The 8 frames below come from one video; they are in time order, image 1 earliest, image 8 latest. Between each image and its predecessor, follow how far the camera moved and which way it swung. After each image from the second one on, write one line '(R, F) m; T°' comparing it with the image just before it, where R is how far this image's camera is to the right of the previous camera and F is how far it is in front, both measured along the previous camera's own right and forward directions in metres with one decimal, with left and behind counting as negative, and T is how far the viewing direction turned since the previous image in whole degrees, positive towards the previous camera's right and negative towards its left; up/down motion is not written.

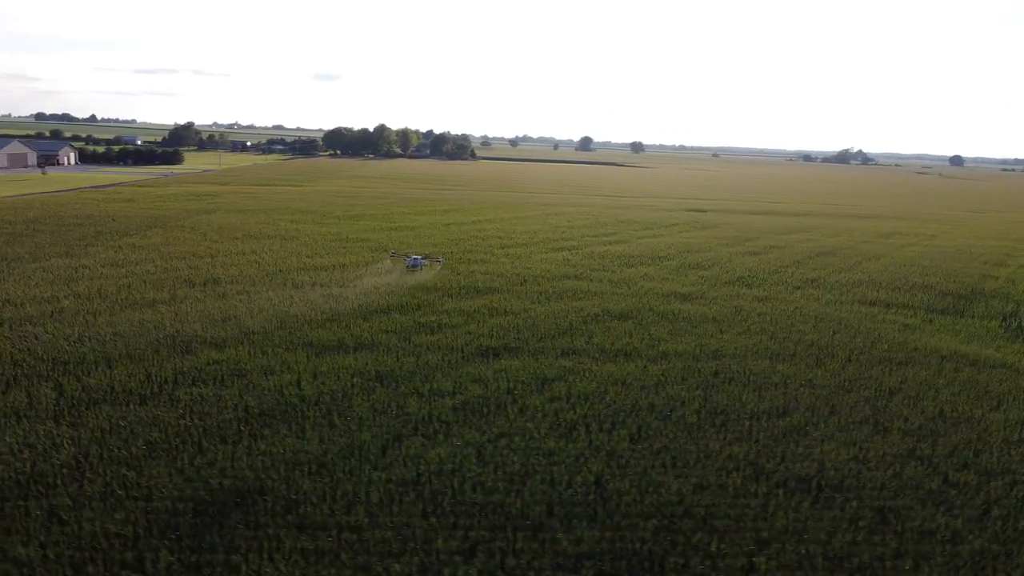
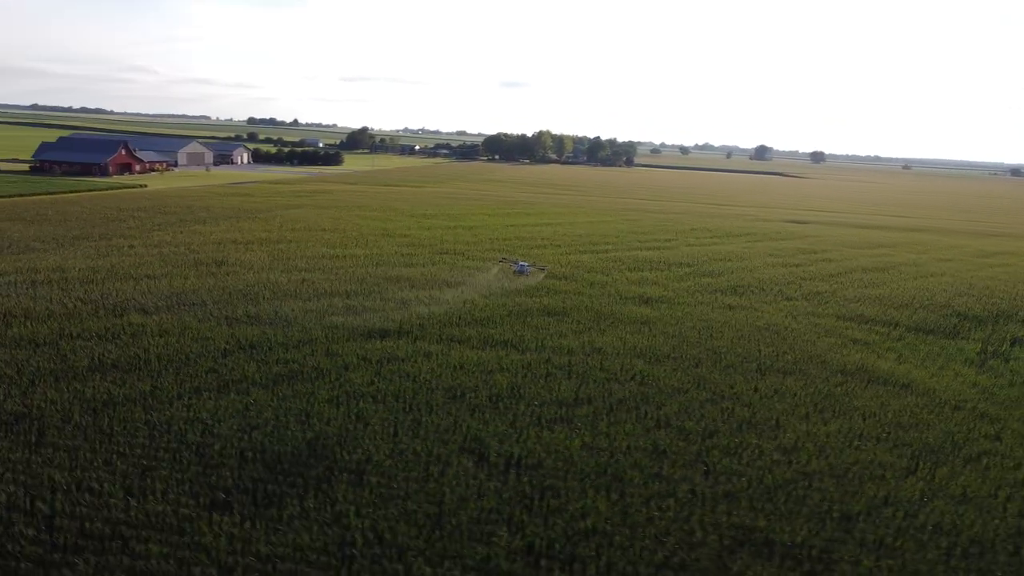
(+4.8, -0.4) m; -13°
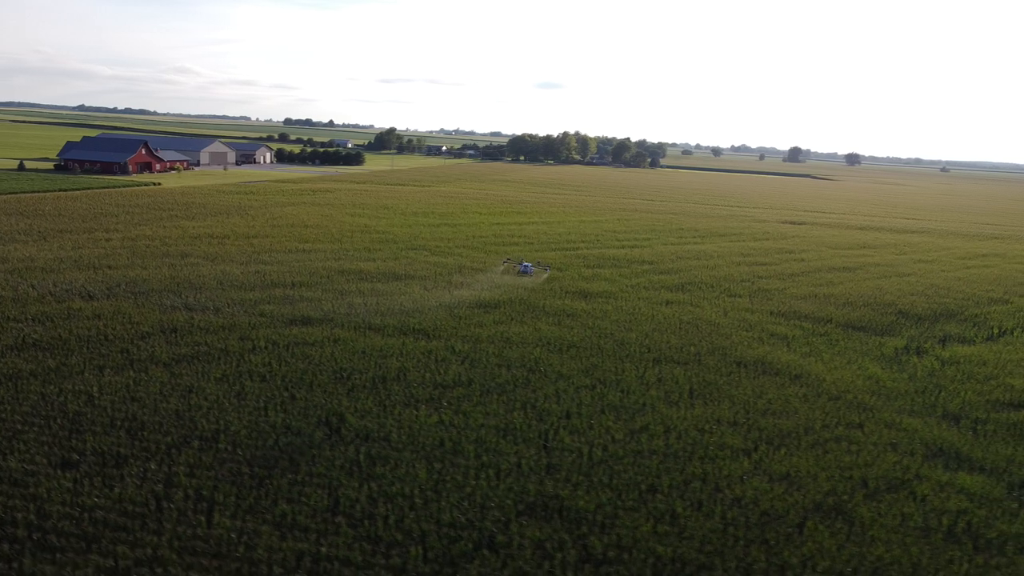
(+2.1, -0.6) m; -3°
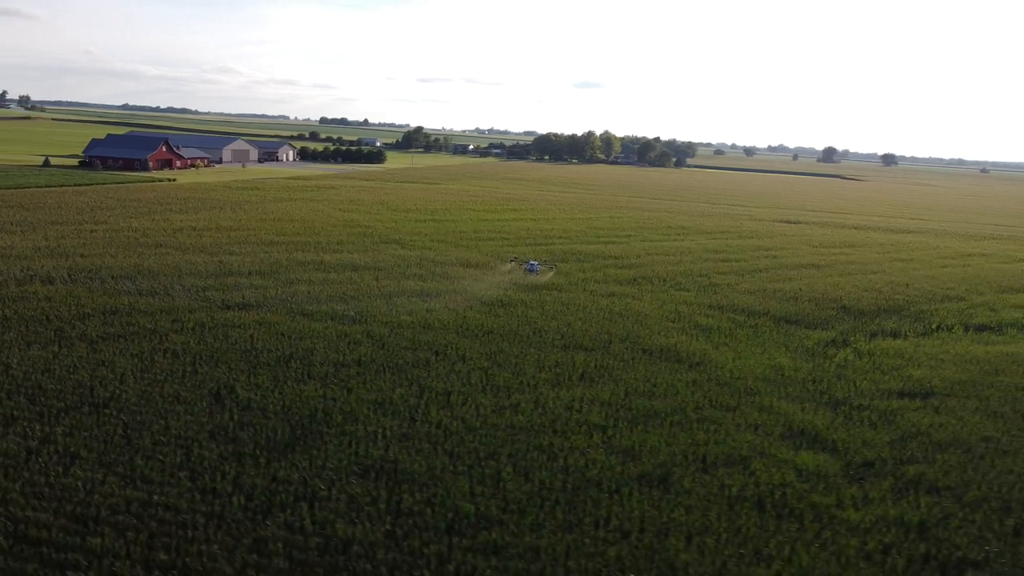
(+2.1, -0.7) m; -3°
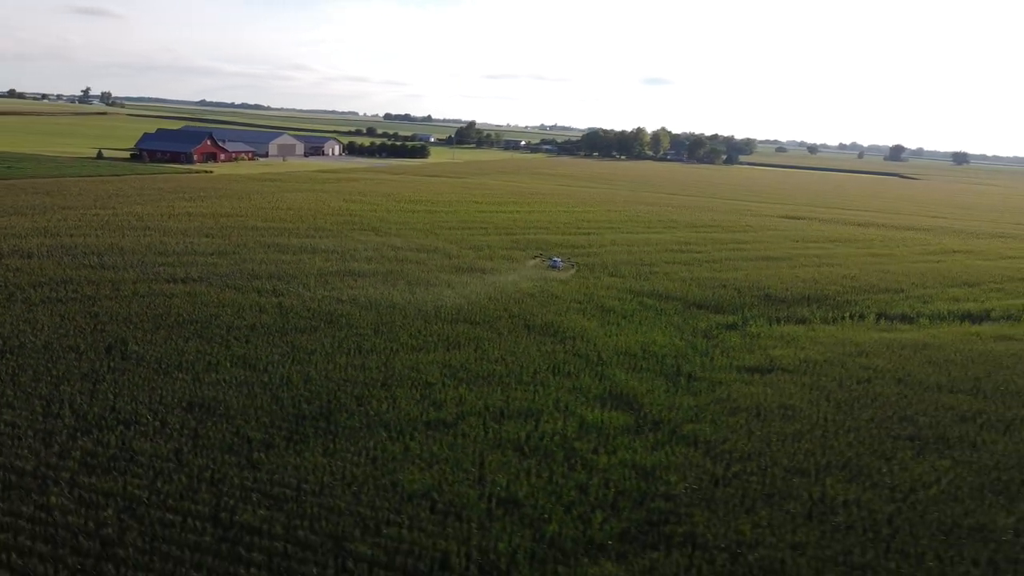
(+3.3, -1.3) m; -5°
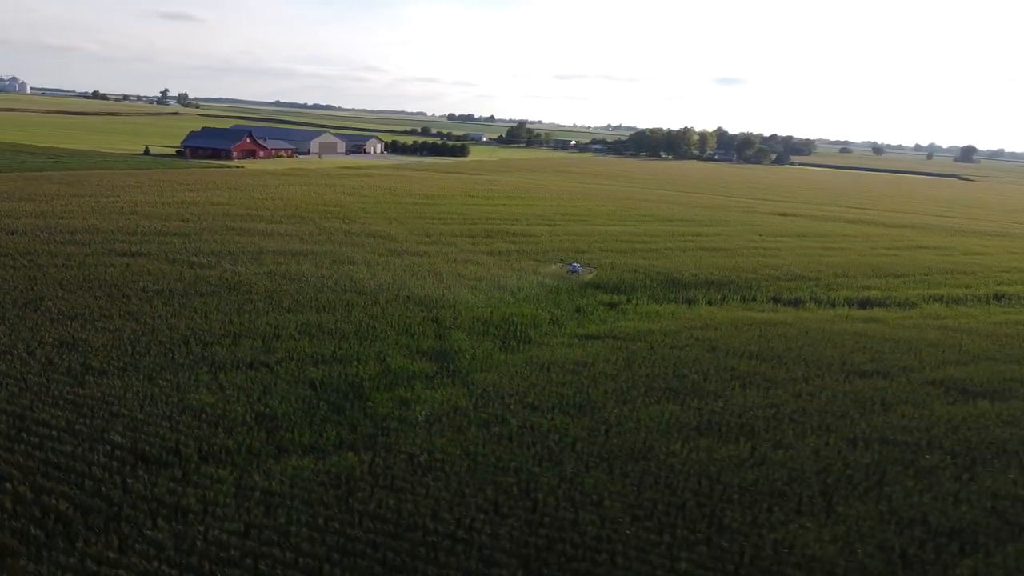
(+4.0, -1.8) m; -5°
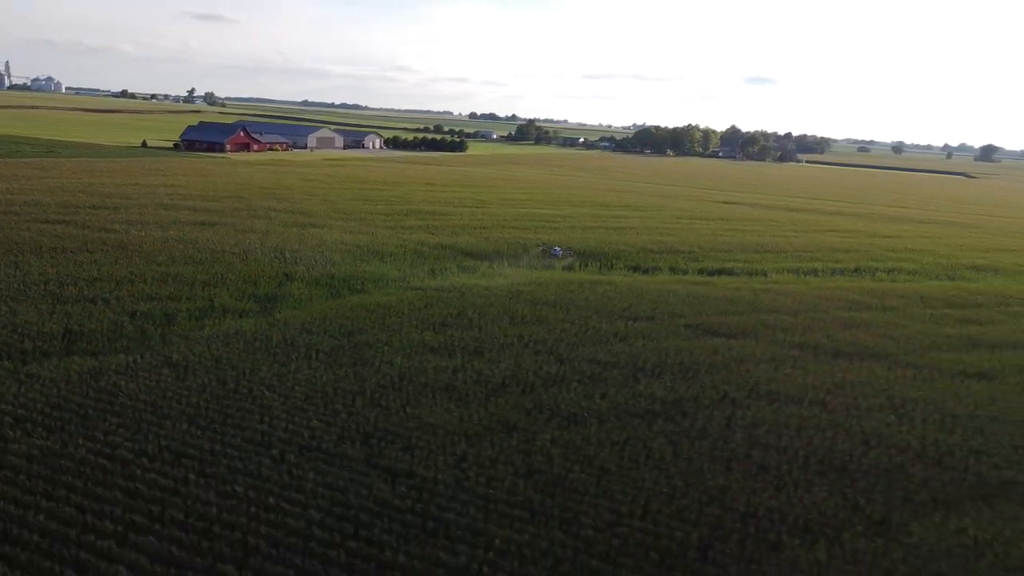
(+4.2, -2.1) m; -2°
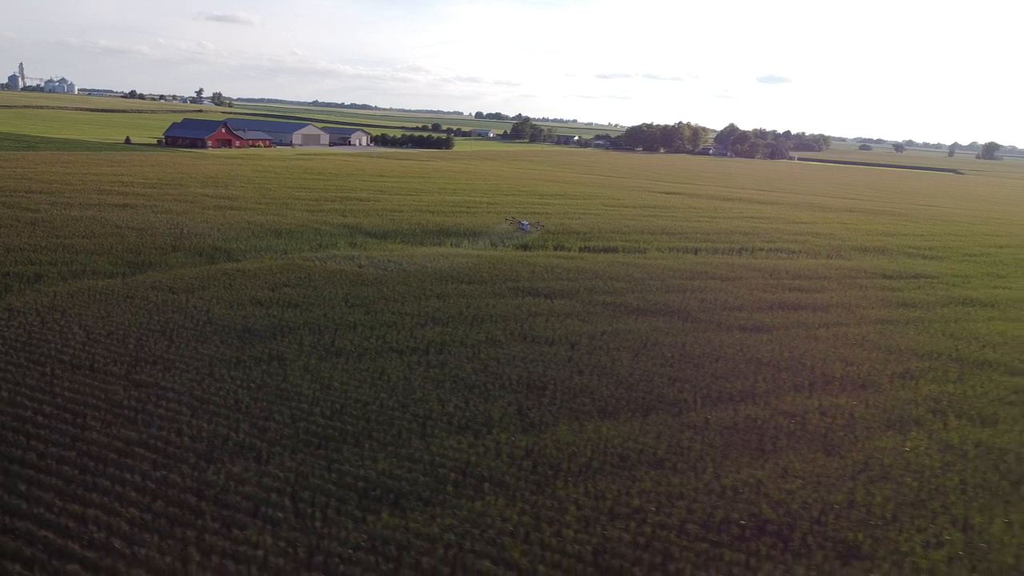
(+3.6, -1.6) m; -1°
